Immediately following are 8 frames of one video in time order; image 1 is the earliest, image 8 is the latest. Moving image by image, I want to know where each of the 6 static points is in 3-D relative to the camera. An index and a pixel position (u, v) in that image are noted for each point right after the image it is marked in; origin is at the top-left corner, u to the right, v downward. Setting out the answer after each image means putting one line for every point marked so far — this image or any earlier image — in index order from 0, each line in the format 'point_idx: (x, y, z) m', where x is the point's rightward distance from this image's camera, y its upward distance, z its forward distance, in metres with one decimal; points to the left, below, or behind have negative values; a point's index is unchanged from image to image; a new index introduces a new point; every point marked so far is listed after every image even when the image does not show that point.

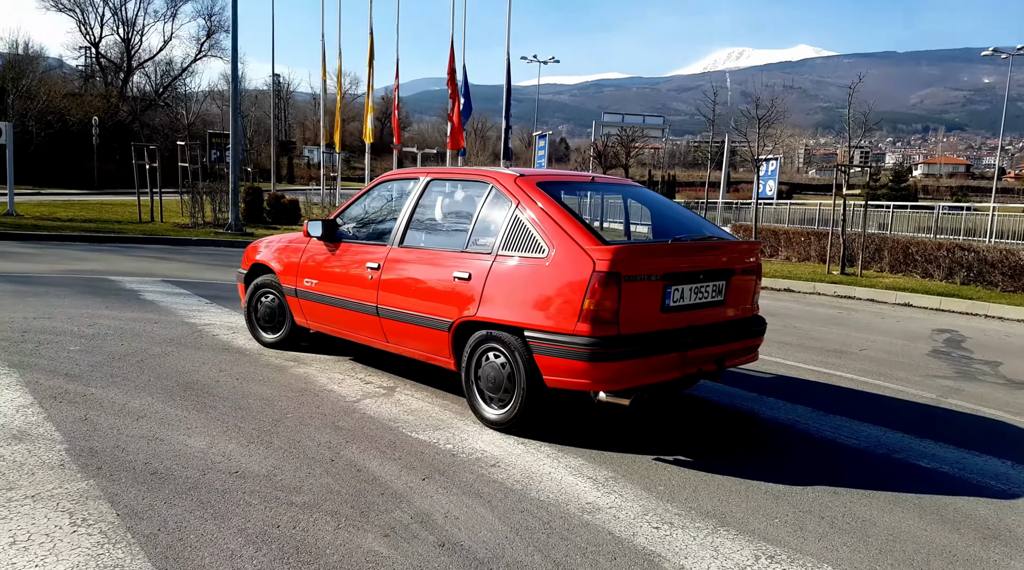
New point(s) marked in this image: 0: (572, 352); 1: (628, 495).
0: (+0.4, -0.4, +4.8) m
1: (+0.6, -1.1, +4.3) m
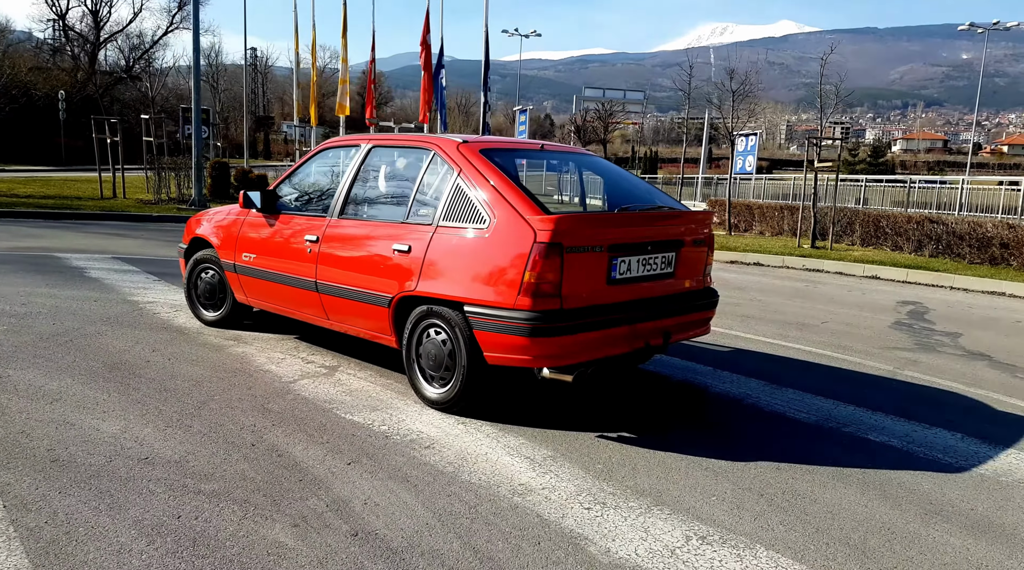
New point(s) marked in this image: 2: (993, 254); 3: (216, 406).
0: (0.0, -0.2, +4.5) m
1: (+0.2, -1.0, +4.1) m
2: (+8.0, +0.5, +13.3) m
3: (-1.8, -0.7, +5.0) m
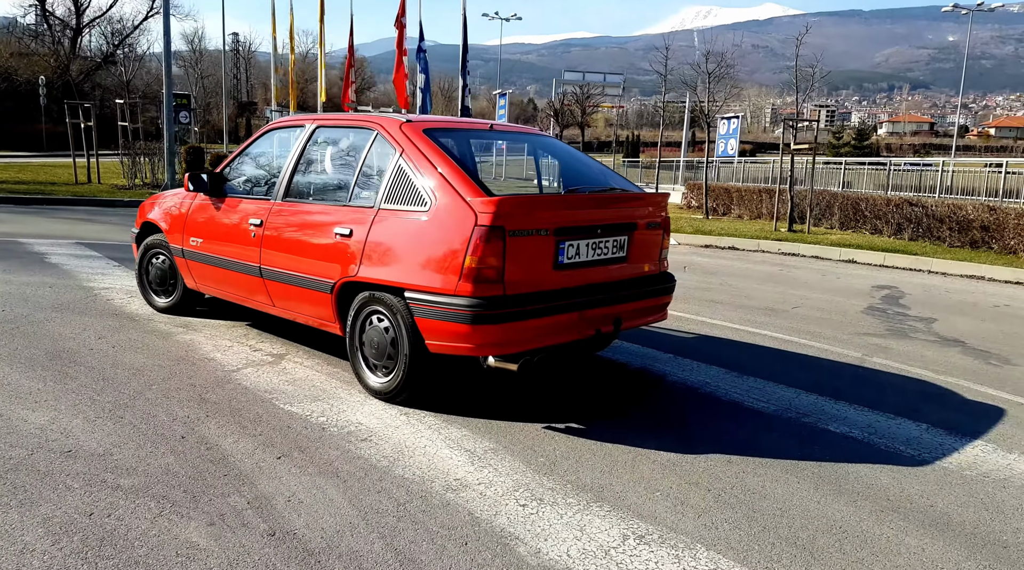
0: (-0.3, -0.2, +4.3) m
1: (-0.1, -0.9, +3.9) m
2: (+7.6, +0.8, +13.2) m
3: (-2.1, -0.7, +4.8) m
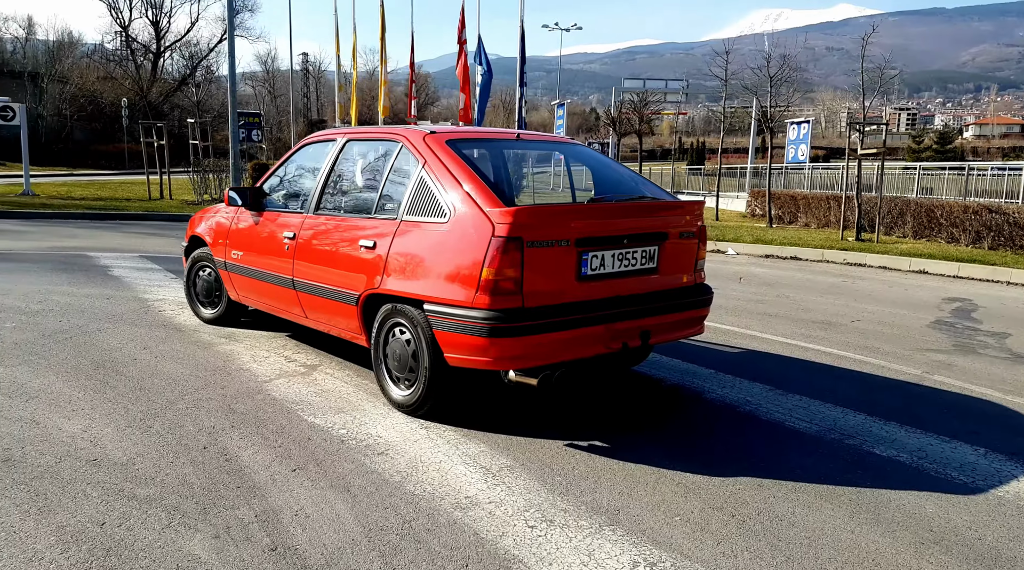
0: (-0.2, -0.2, +4.3) m
1: (0.0, -1.0, +3.8) m
2: (+8.5, +0.6, +12.5) m
3: (-2.0, -0.7, +4.9) m
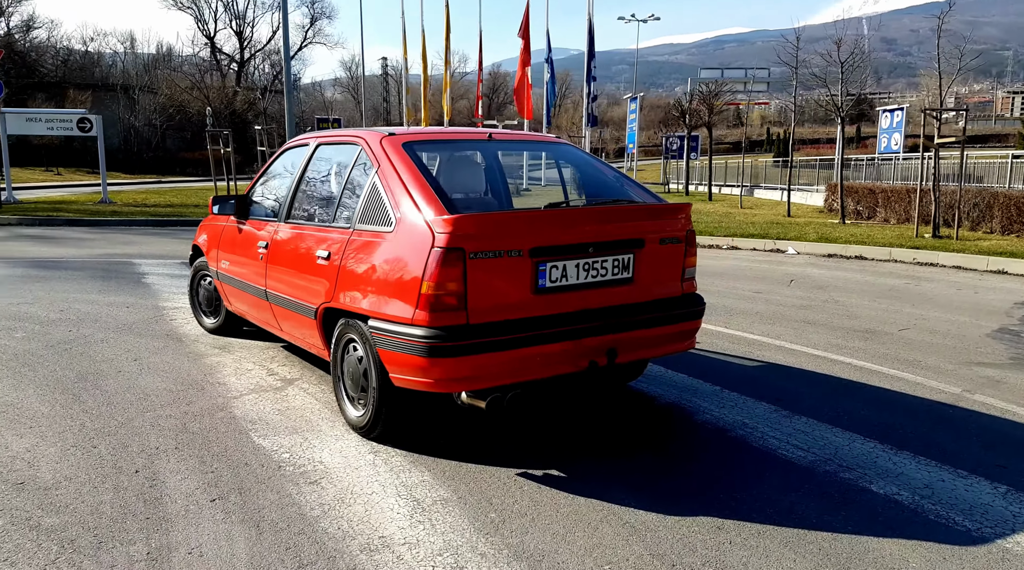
0: (-0.5, -0.3, +3.9) m
1: (-0.3, -1.0, +3.5) m
2: (+9.0, +0.6, +11.1) m
3: (-2.2, -0.8, +4.7) m
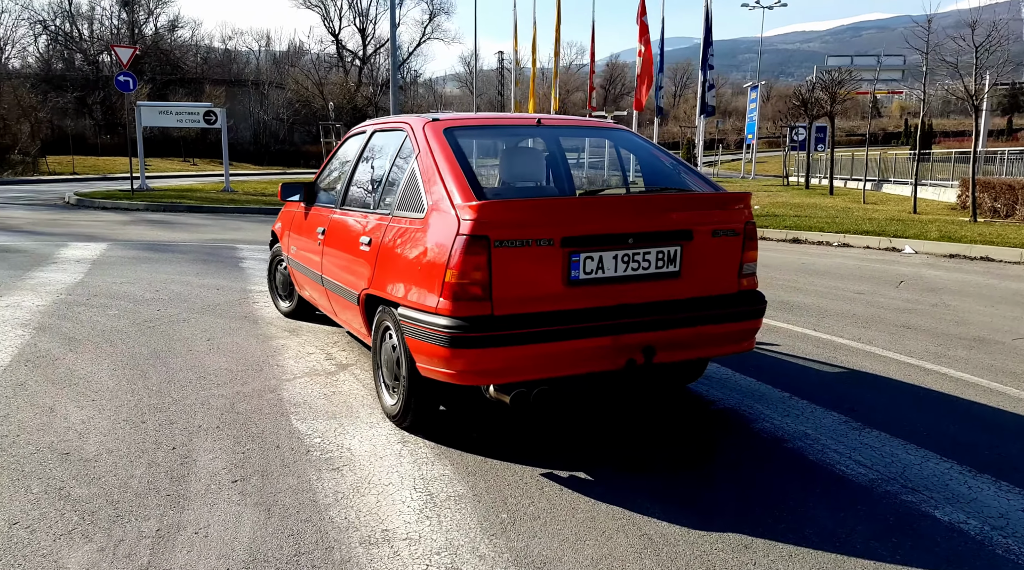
0: (-0.4, -0.2, +3.8) m
1: (-0.3, -1.0, +3.4) m
2: (+10.1, +0.4, +9.5) m
3: (-1.9, -0.7, +4.9) m
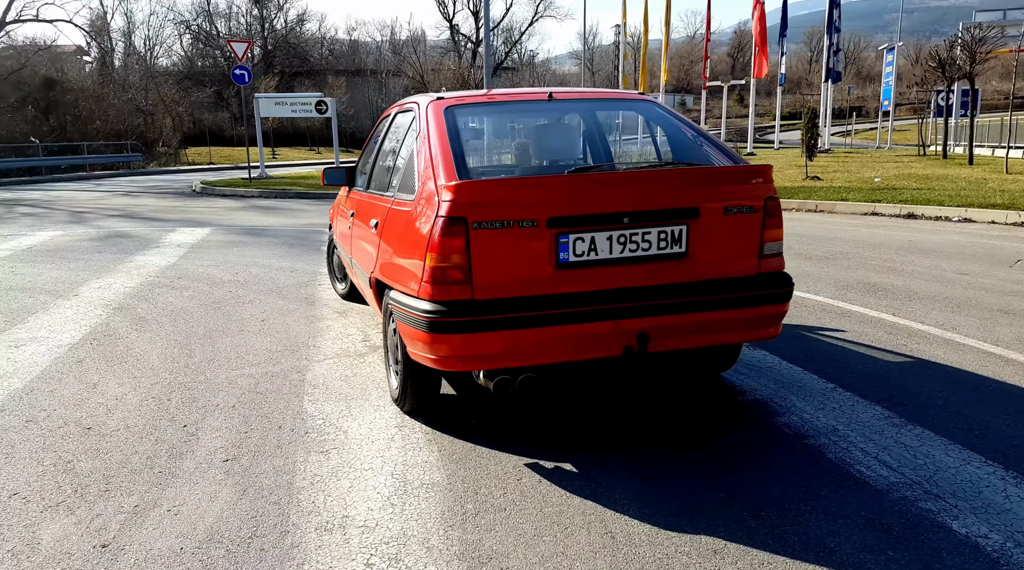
0: (-0.4, -0.2, +3.8) m
1: (-0.4, -0.9, +3.3) m
2: (+10.8, +0.7, +7.6) m
3: (-1.8, -0.6, +5.0) m
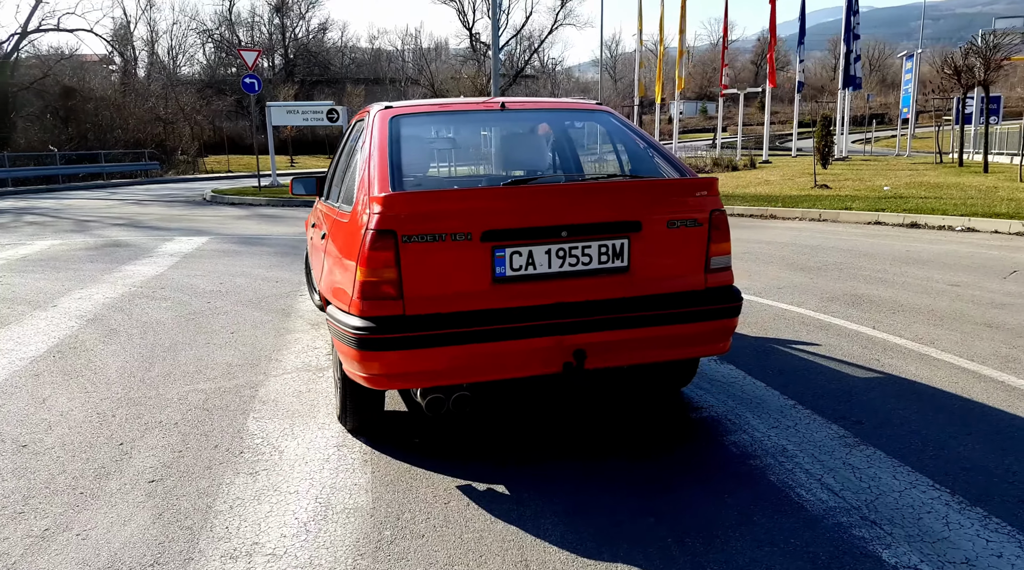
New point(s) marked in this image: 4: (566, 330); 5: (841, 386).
0: (-0.7, -0.2, +3.7) m
1: (-0.7, -1.0, +3.2) m
2: (+10.6, +0.5, +7.2) m
3: (-2.1, -0.7, +5.0) m
4: (+0.2, -0.2, +3.7) m
5: (+2.0, -0.6, +4.7) m
